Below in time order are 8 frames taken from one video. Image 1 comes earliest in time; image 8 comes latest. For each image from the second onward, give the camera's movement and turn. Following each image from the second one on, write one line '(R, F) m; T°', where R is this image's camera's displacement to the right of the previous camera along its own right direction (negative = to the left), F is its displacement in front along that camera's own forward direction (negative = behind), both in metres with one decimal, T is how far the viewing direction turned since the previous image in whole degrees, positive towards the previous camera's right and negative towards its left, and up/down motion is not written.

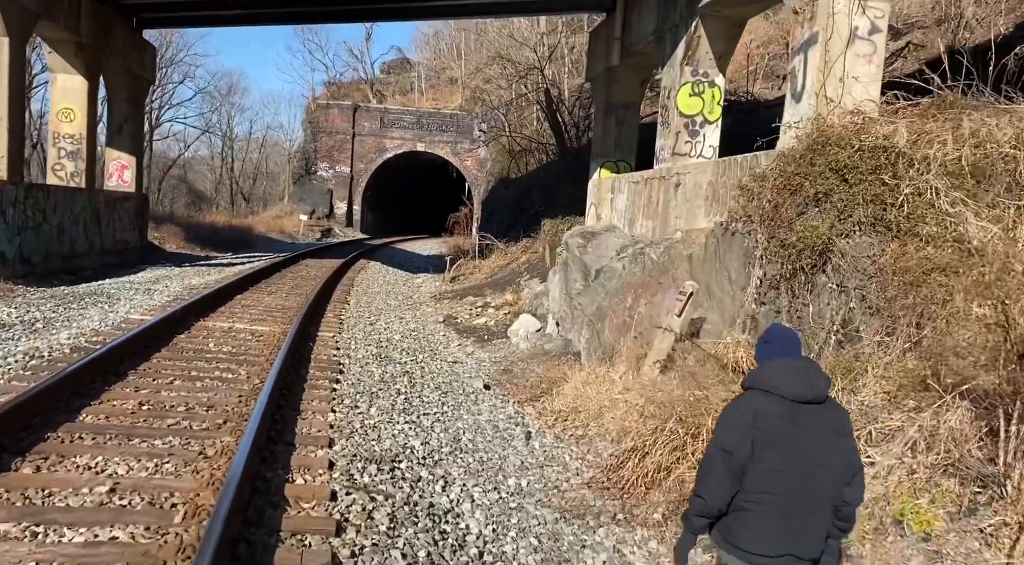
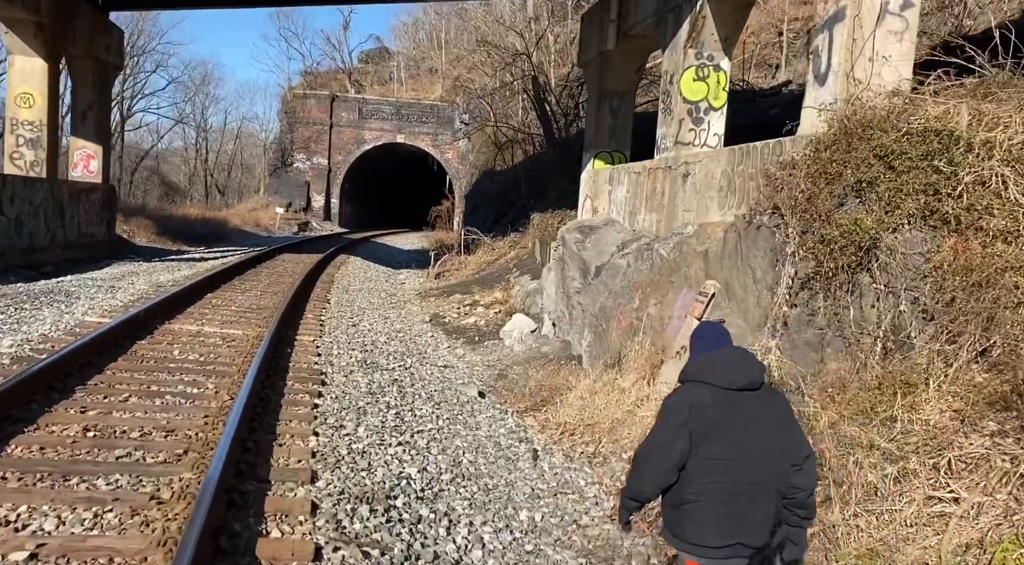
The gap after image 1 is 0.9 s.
(-0.2, +0.7) m; +2°
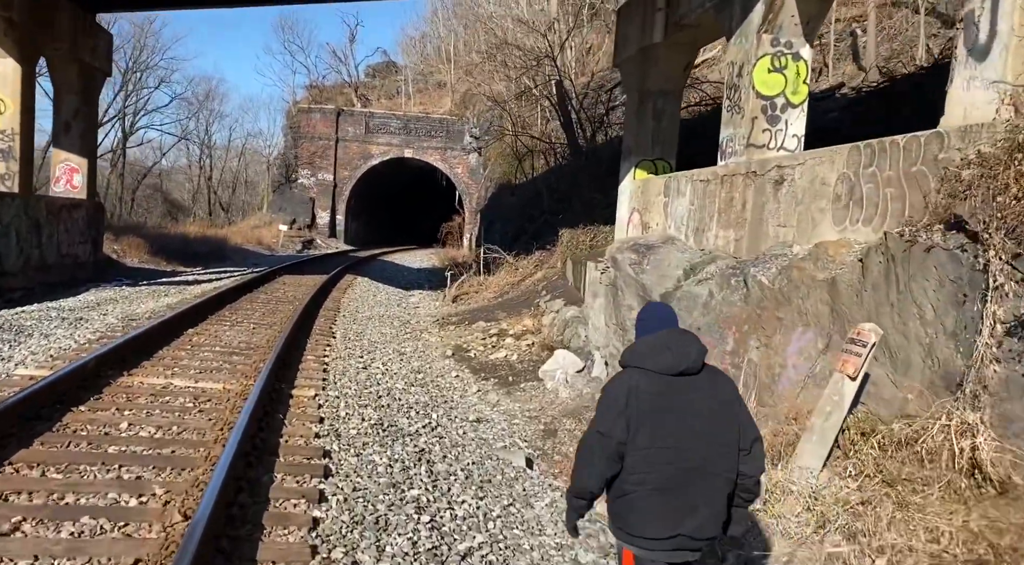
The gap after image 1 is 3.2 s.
(-0.4, +1.6) m; 0°
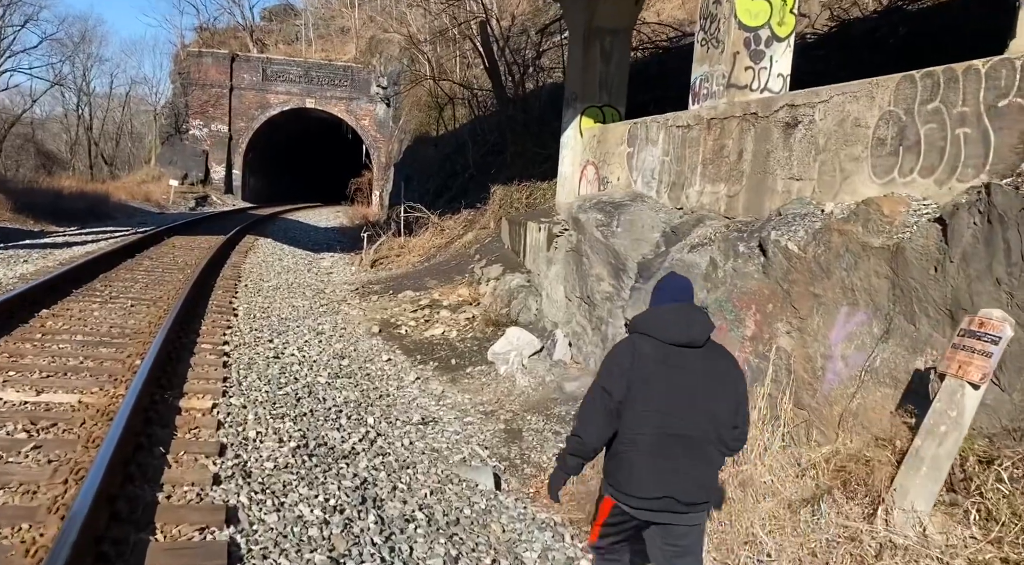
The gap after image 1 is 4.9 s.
(-0.3, +1.4) m; +7°
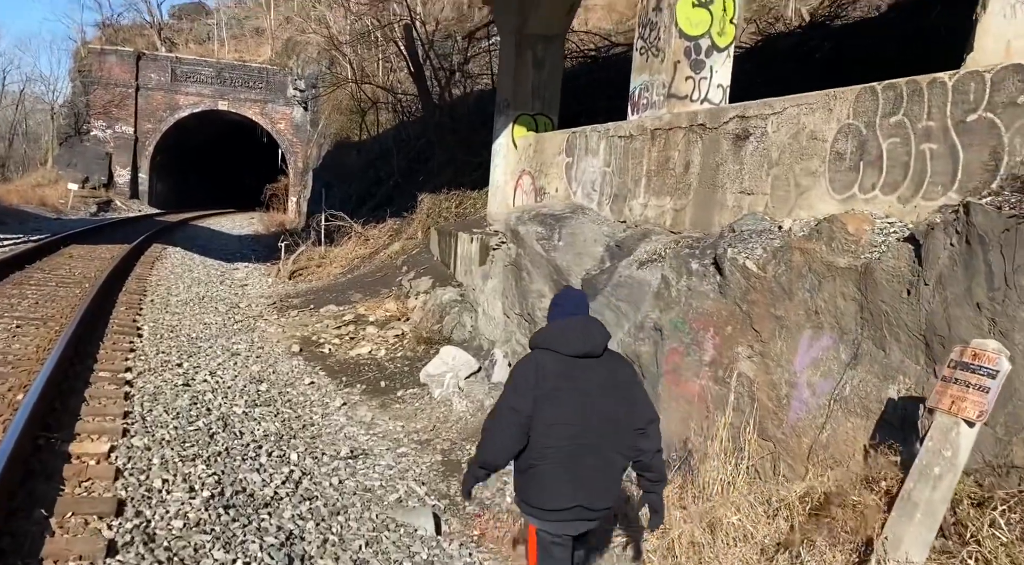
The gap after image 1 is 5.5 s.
(-0.1, +0.4) m; +6°
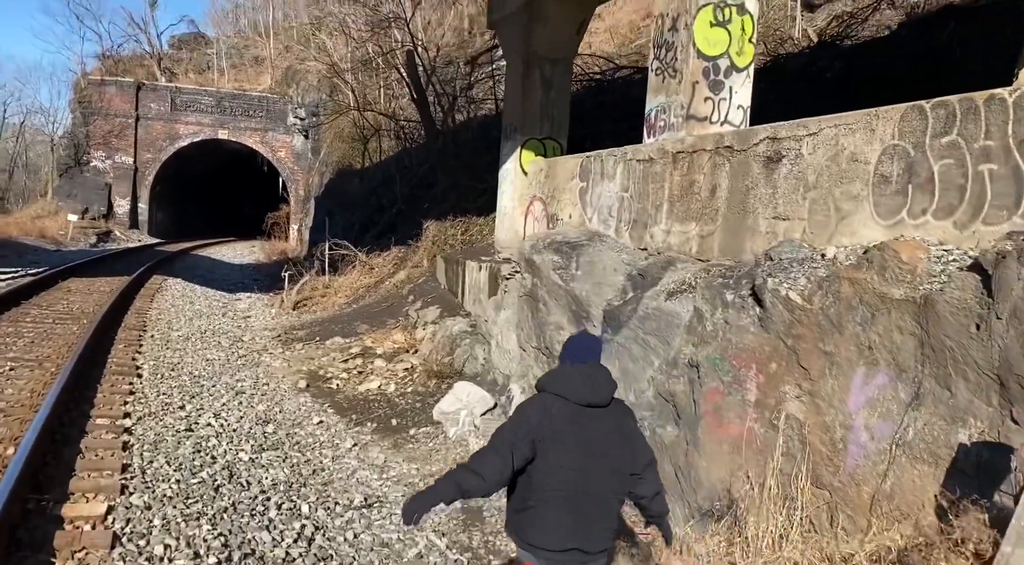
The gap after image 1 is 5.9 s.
(-0.1, +0.3) m; 0°
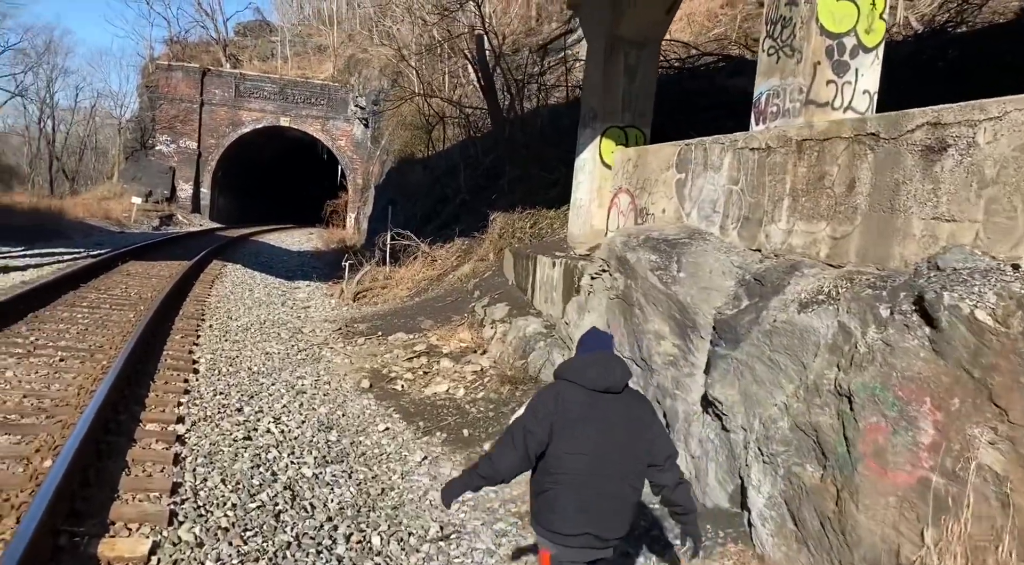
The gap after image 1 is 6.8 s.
(-0.3, +0.6) m; -4°
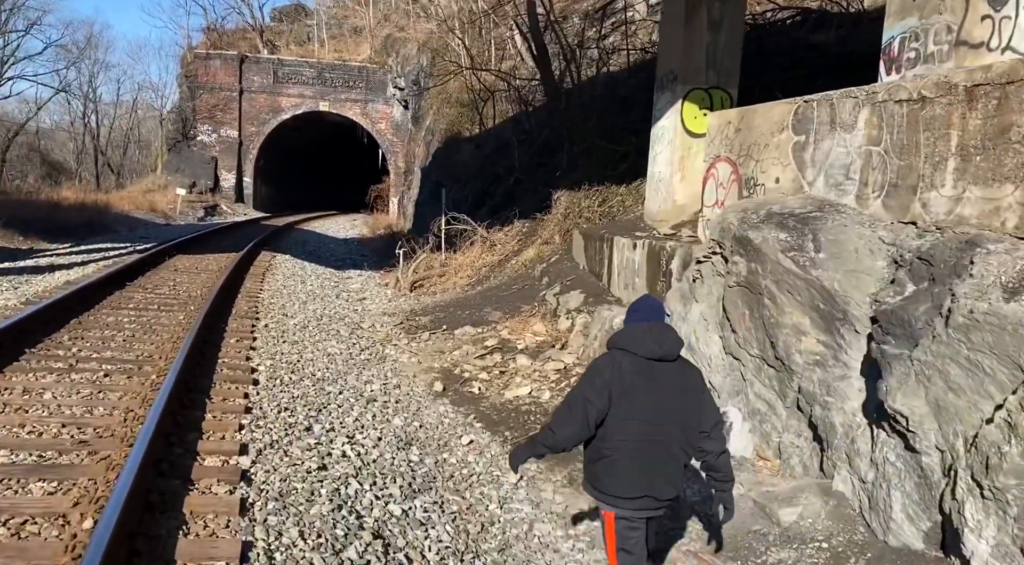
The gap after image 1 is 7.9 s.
(-0.4, +0.8) m; -3°
